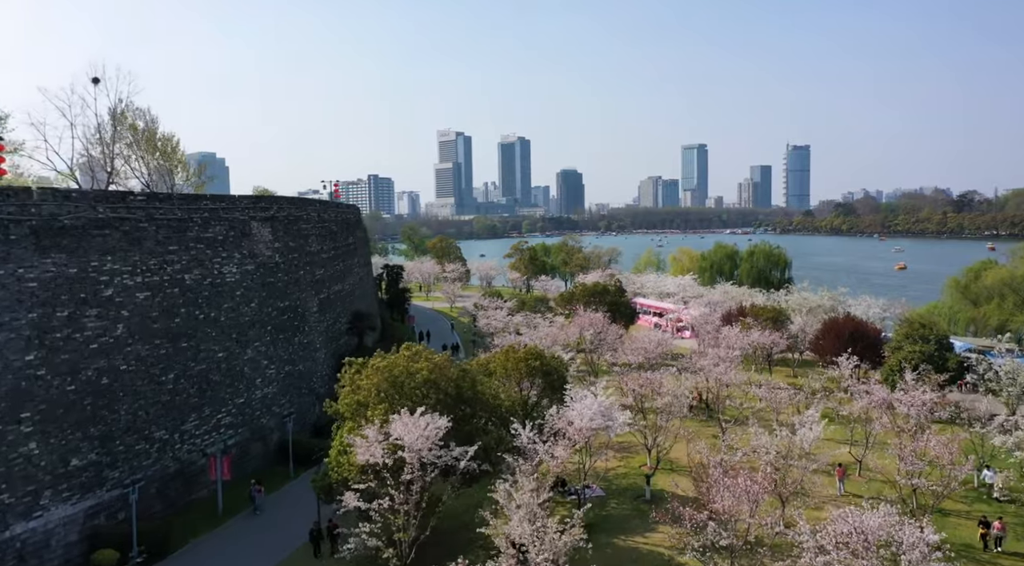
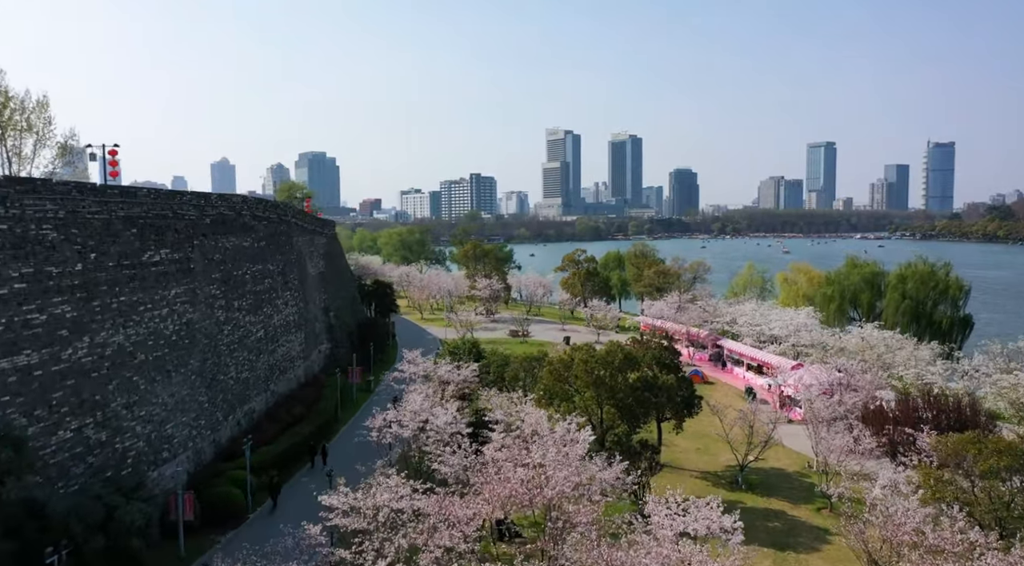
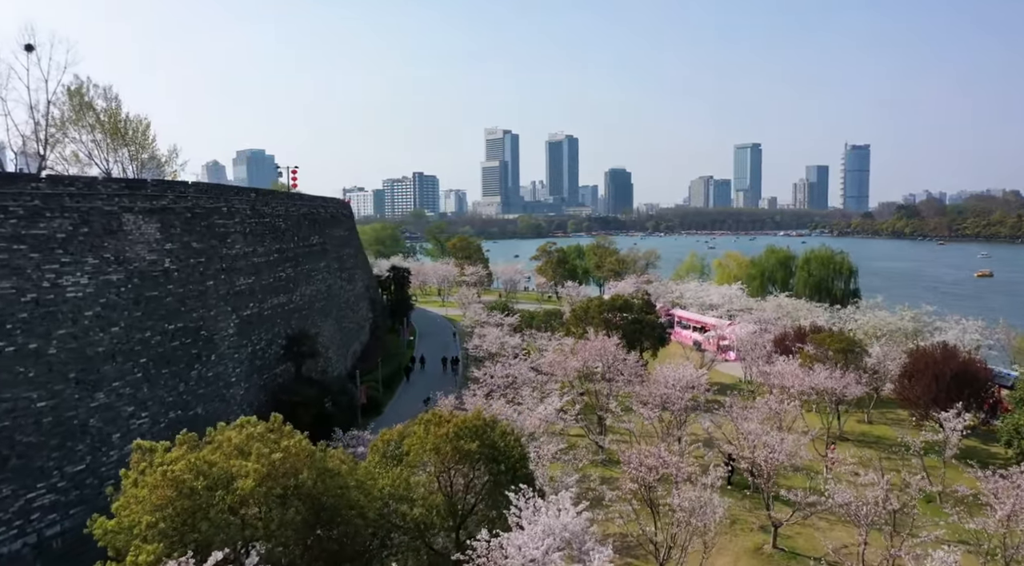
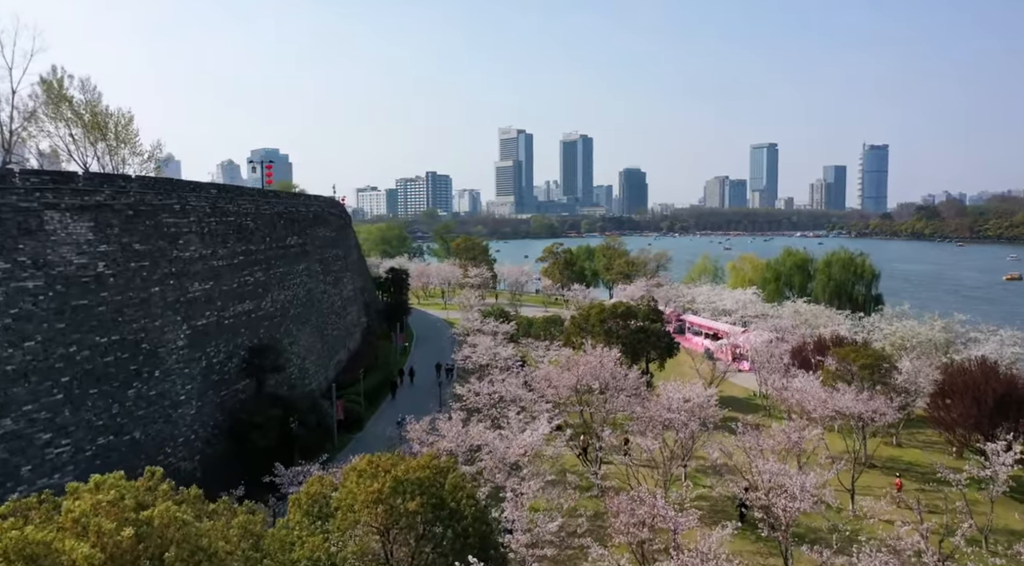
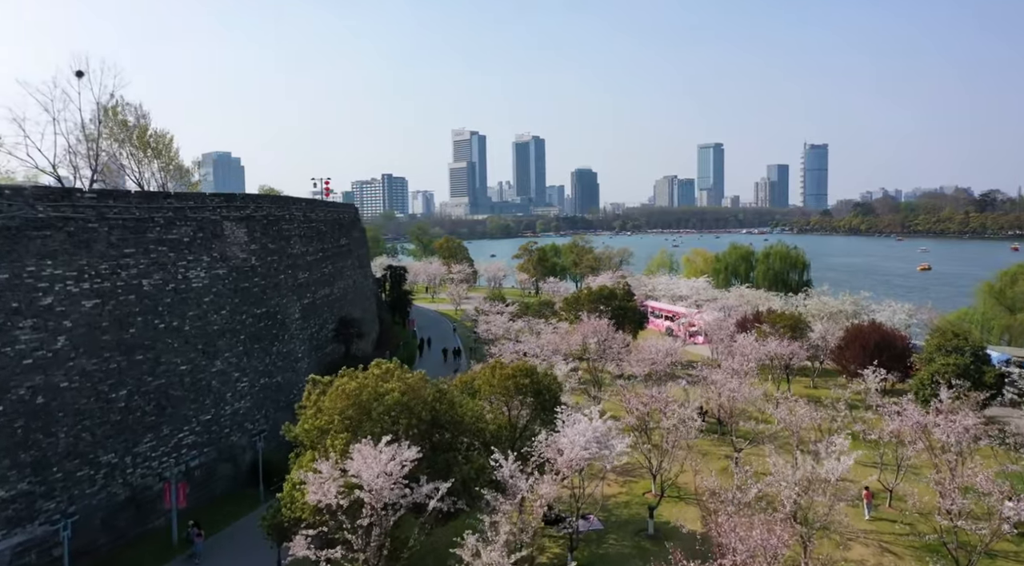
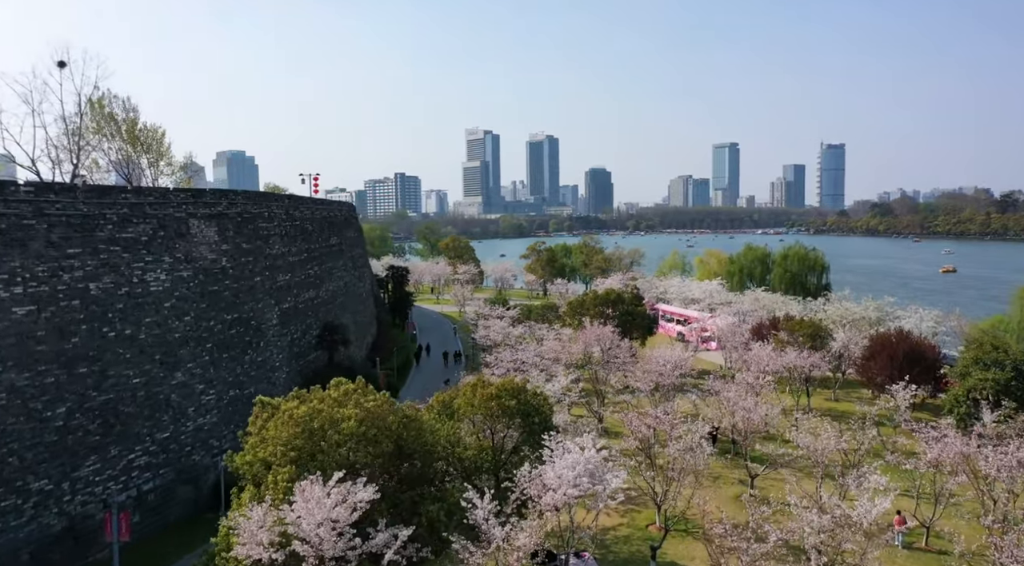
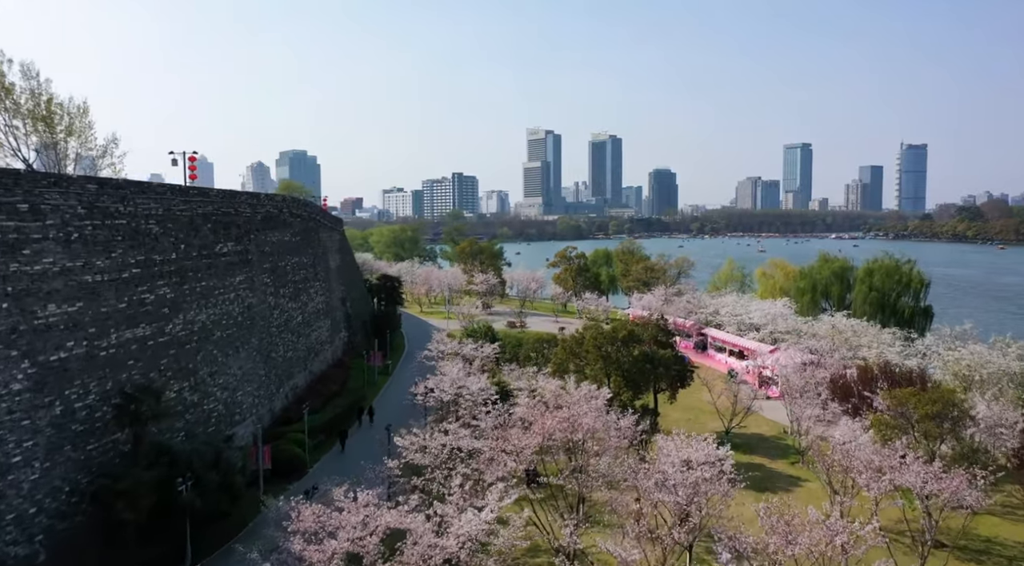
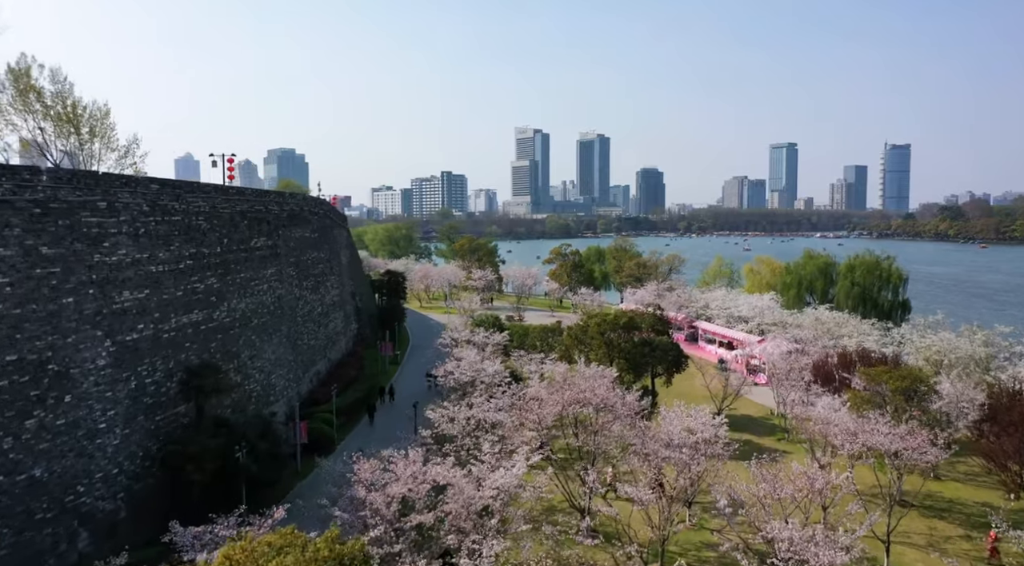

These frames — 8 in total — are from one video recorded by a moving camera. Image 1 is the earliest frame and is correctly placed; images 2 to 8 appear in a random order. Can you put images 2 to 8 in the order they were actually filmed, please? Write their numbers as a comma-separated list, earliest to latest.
5, 6, 3, 4, 8, 7, 2
